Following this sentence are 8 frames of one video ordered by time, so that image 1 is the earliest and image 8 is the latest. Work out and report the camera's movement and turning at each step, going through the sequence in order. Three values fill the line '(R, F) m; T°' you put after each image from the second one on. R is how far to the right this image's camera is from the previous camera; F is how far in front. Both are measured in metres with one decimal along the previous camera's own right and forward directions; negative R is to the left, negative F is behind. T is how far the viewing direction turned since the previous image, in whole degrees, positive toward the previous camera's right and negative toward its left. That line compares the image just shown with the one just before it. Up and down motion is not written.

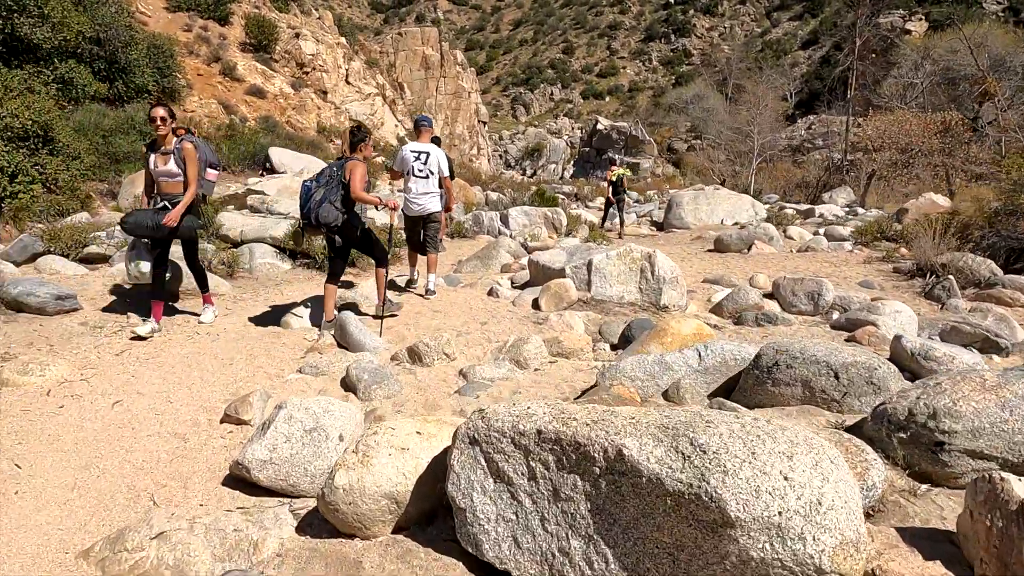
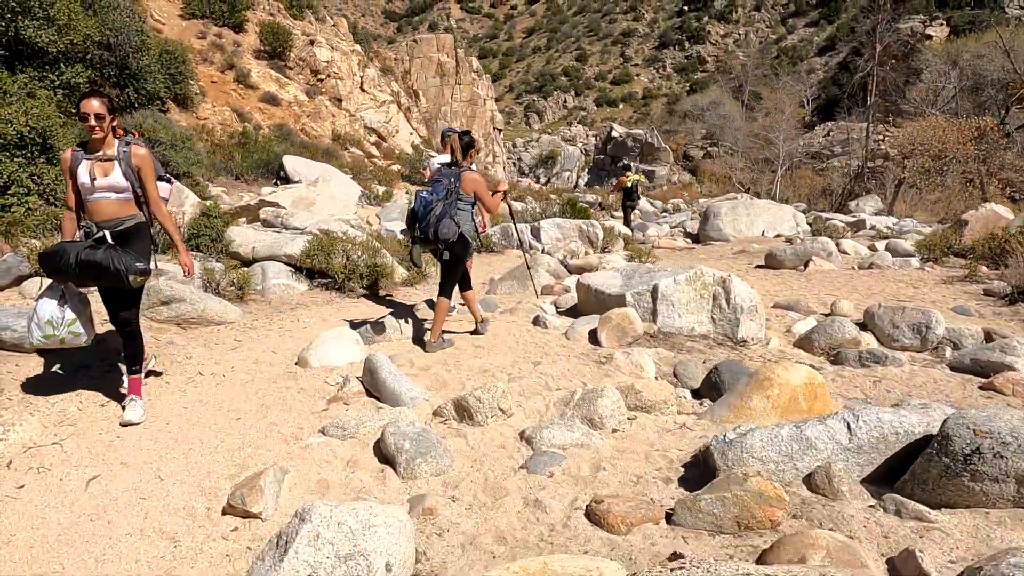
(-0.3, +0.7) m; -1°
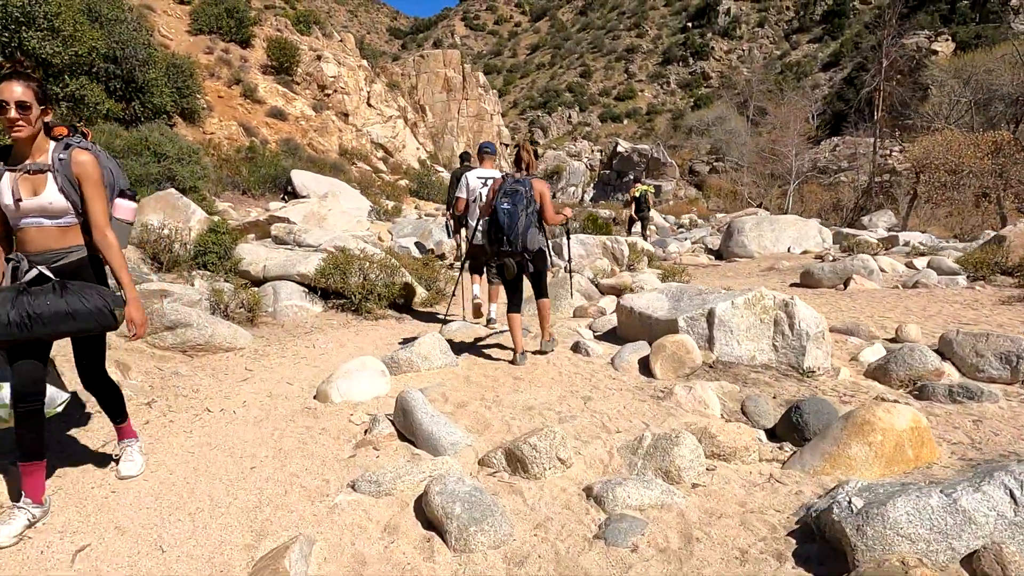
(-0.2, +0.4) m; 0°
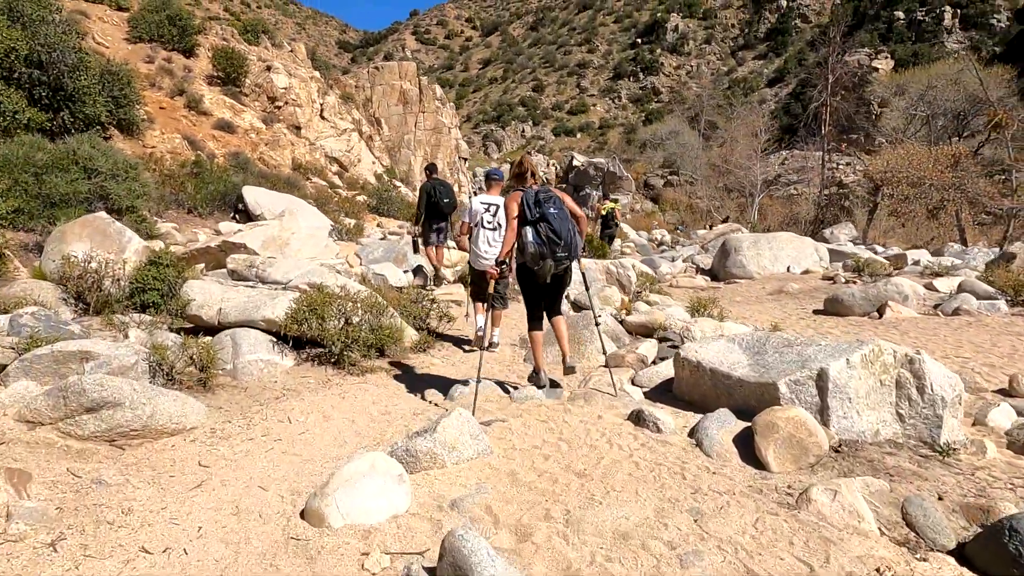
(-0.5, +1.0) m; +4°
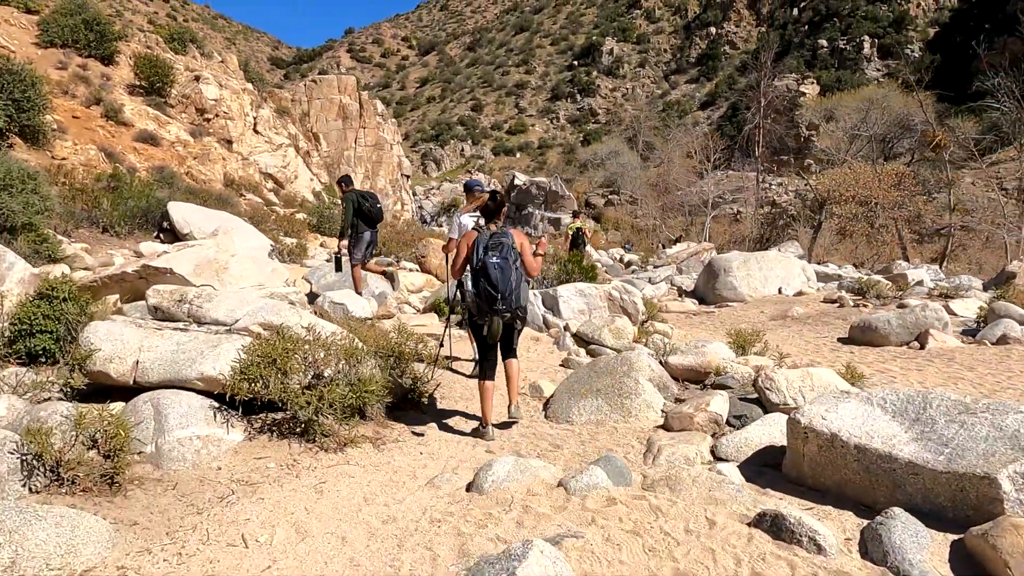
(-0.5, +1.2) m; +5°
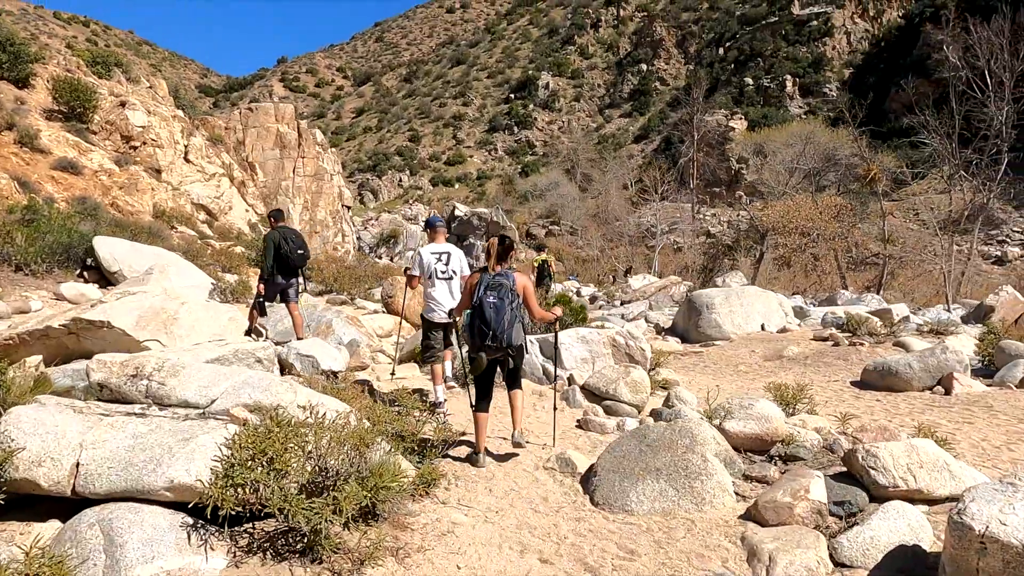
(-0.5, +0.7) m; +5°
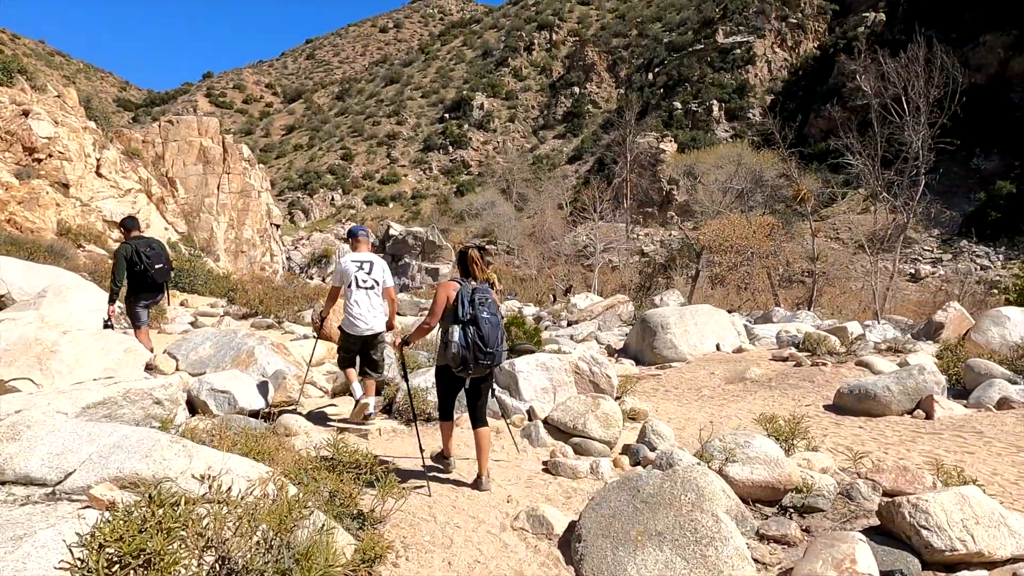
(-0.1, +0.7) m; +6°
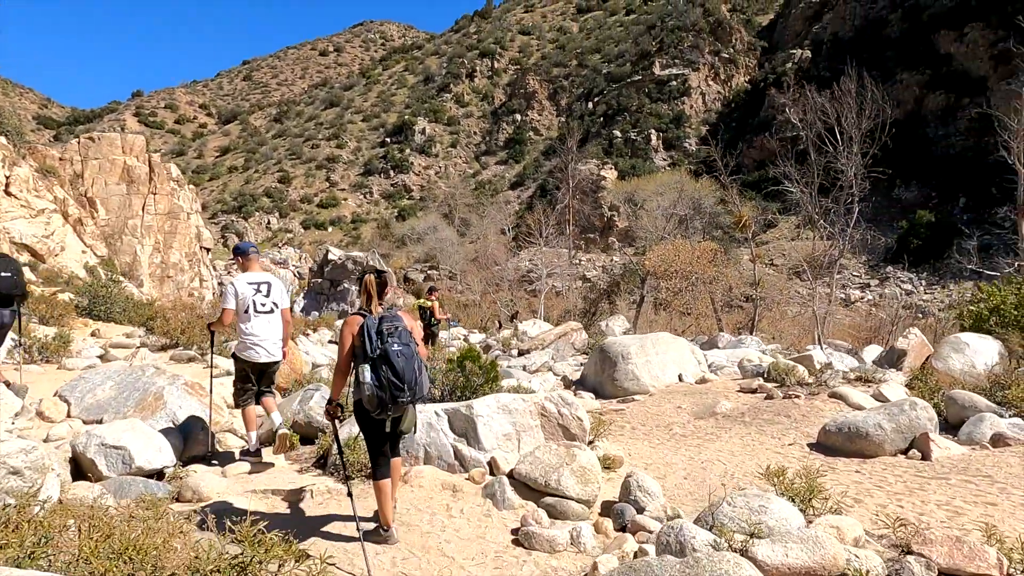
(-0.1, +0.7) m; +5°
